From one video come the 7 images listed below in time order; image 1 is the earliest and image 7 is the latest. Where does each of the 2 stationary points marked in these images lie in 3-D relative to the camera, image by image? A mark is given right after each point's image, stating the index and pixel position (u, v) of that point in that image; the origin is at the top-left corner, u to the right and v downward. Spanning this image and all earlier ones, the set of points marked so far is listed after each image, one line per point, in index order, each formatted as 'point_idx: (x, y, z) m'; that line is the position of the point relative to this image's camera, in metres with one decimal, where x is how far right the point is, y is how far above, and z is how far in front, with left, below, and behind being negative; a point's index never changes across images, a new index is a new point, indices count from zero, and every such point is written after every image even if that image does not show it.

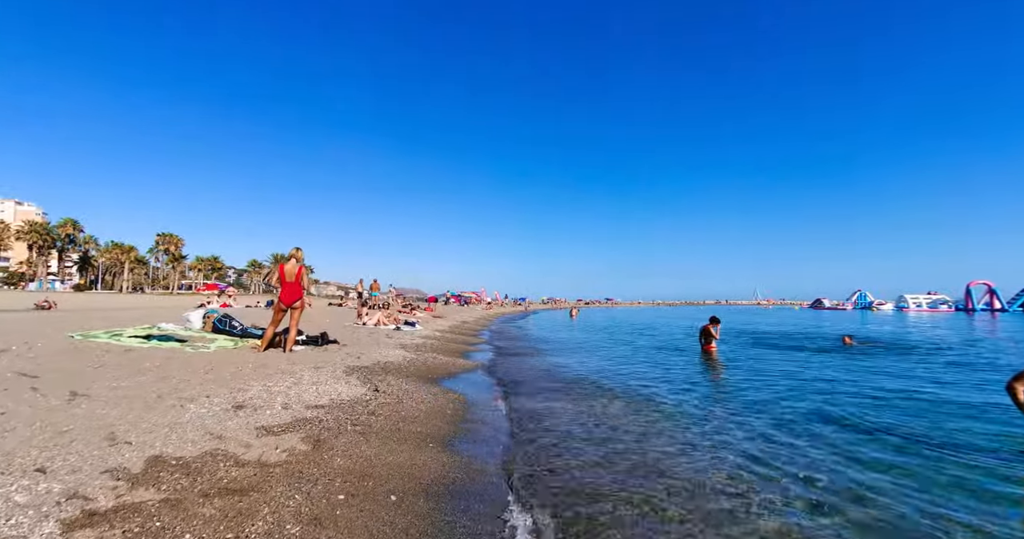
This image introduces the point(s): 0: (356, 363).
0: (-3.9, -2.4, +10.8) m
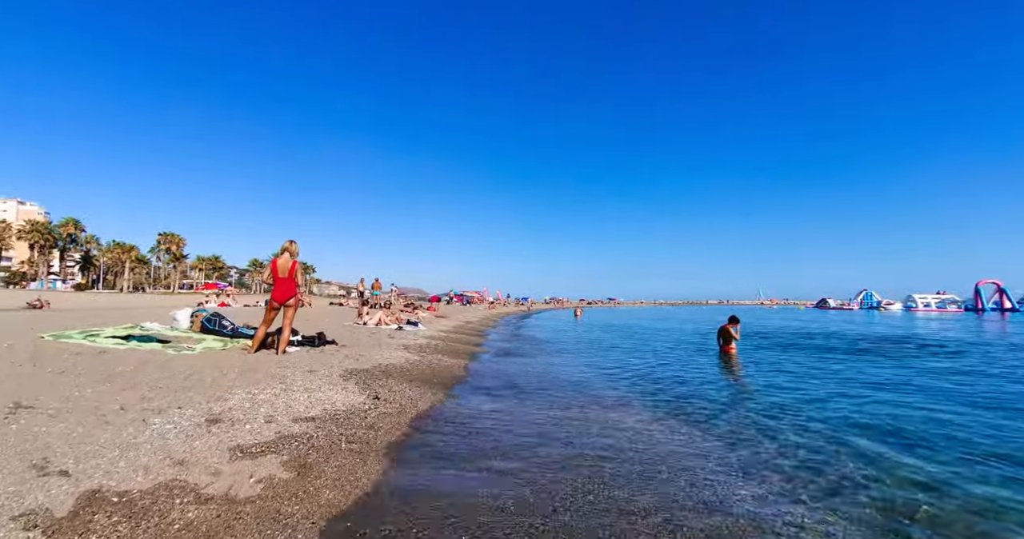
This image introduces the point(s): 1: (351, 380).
0: (-3.6, -2.2, +9.9) m
1: (-3.1, -2.1, +8.3) m
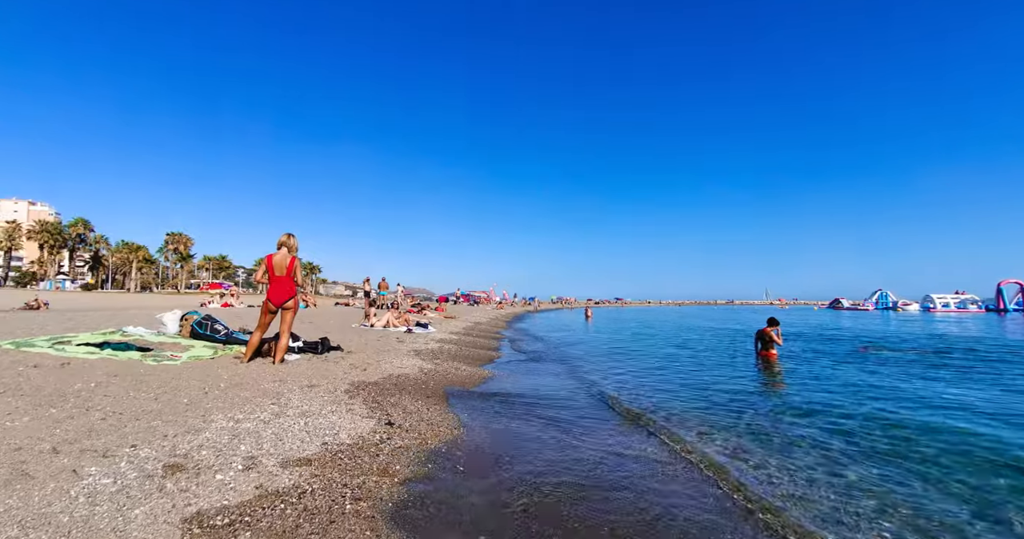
0: (-3.0, -2.2, +8.6) m
1: (-2.5, -2.1, +7.0) m
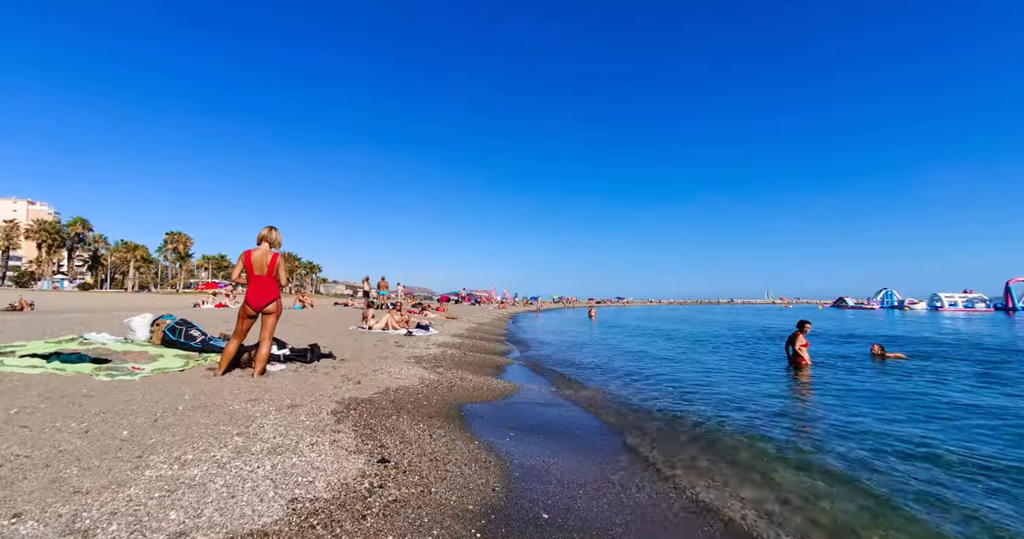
0: (-2.7, -2.1, +7.4) m
1: (-2.3, -2.1, +5.9) m
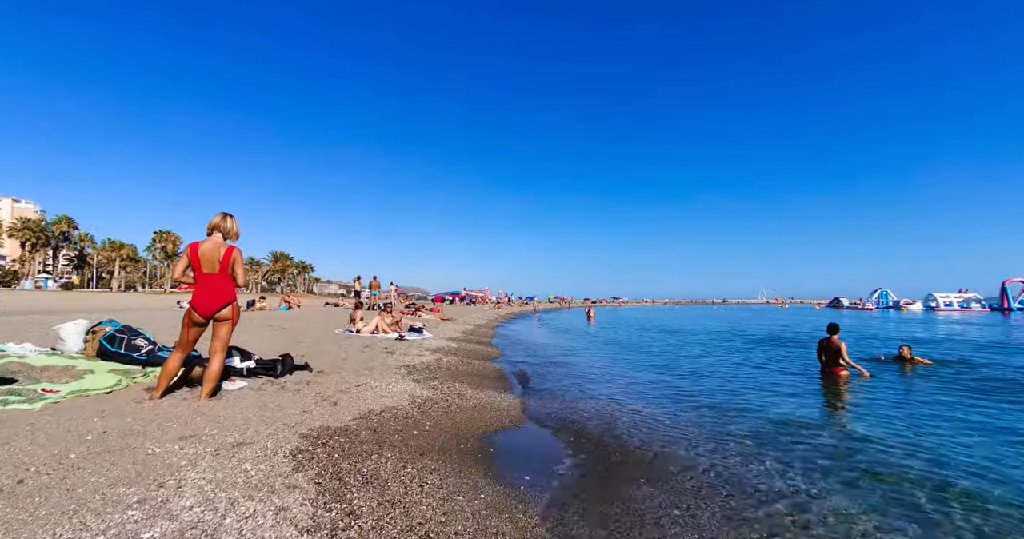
0: (-2.6, -2.1, +5.9) m
1: (-2.1, -2.0, +4.4) m
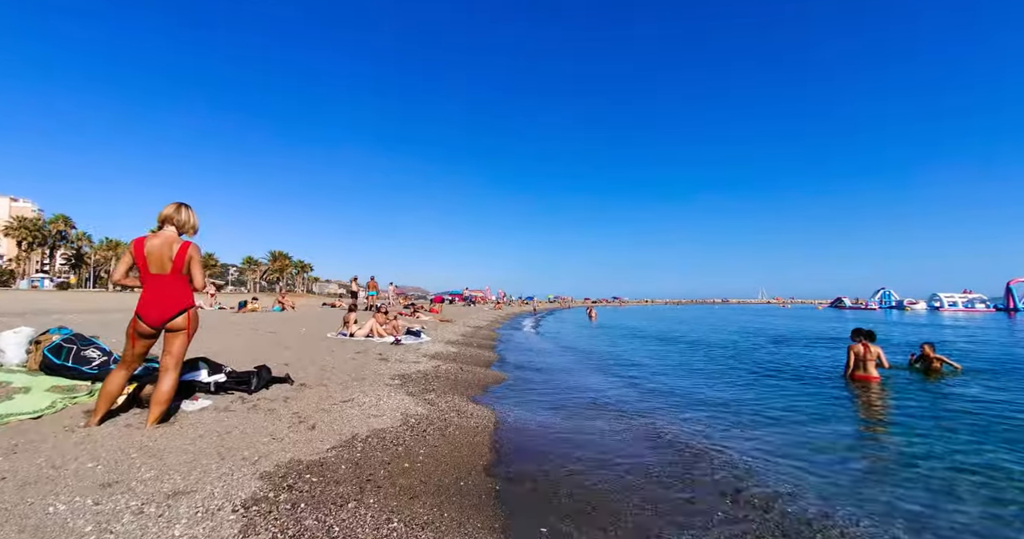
0: (-2.5, -2.1, +4.9) m
1: (-2.0, -2.0, +3.4) m
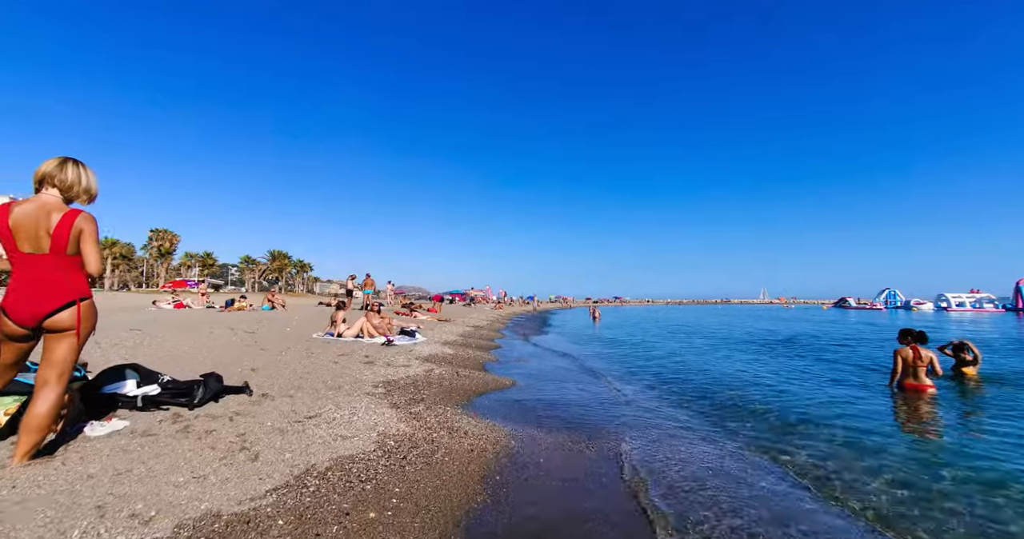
0: (-2.4, -1.9, +3.5) m
1: (-1.9, -1.8, +2.0) m
